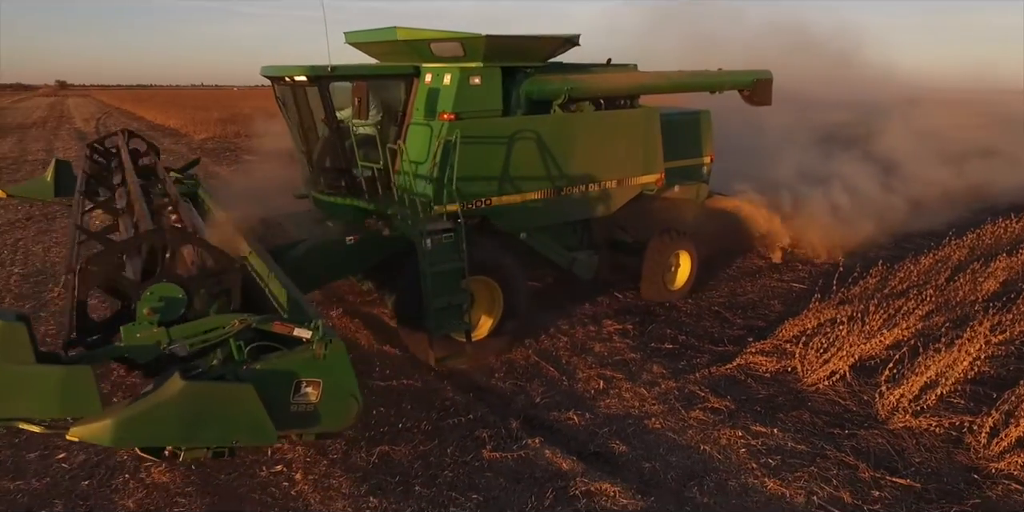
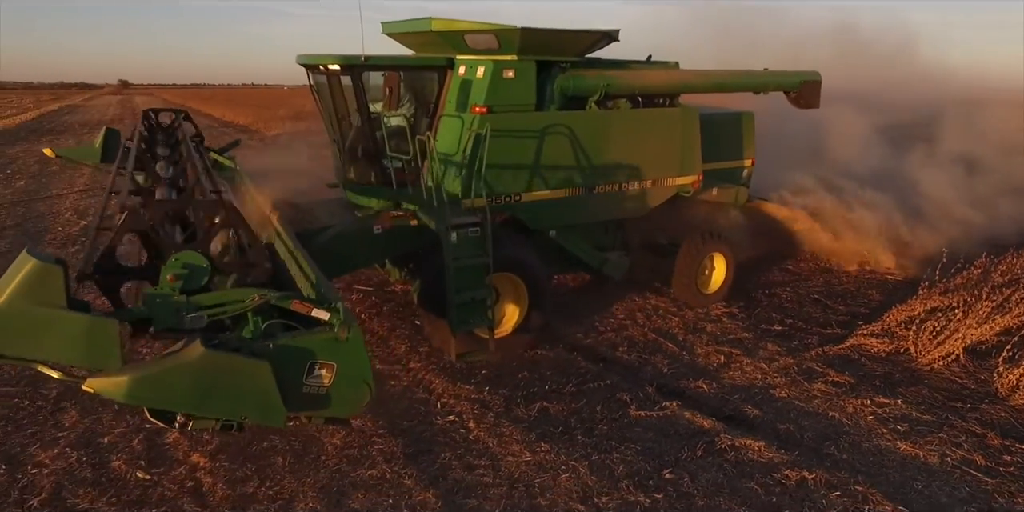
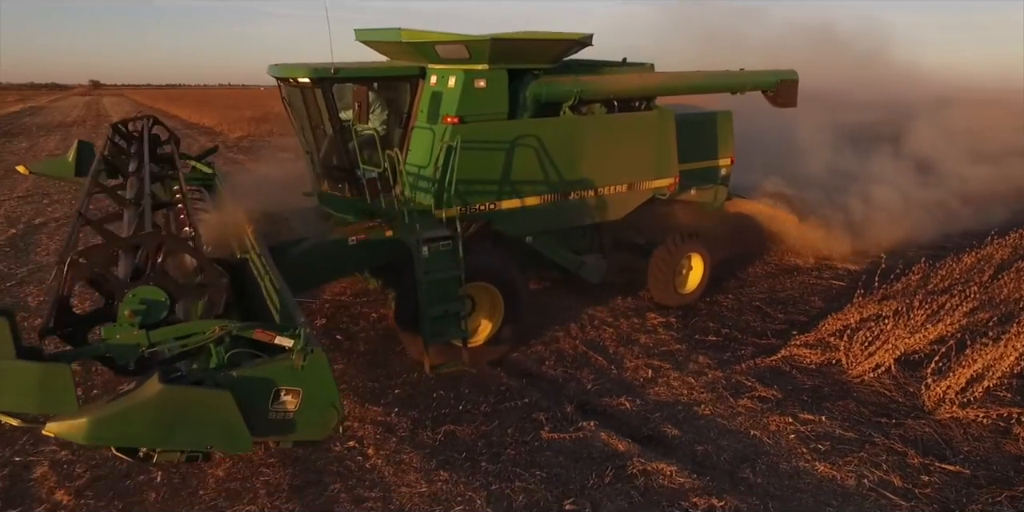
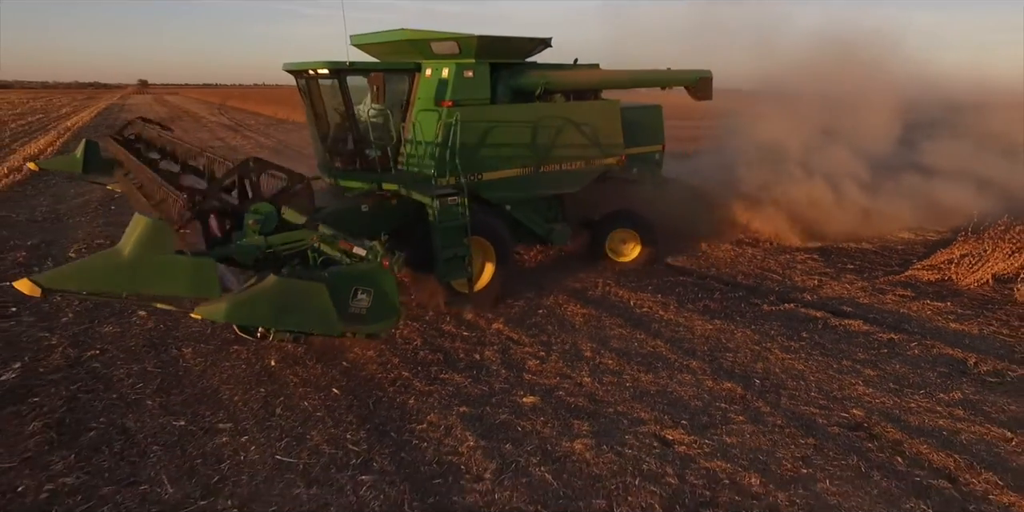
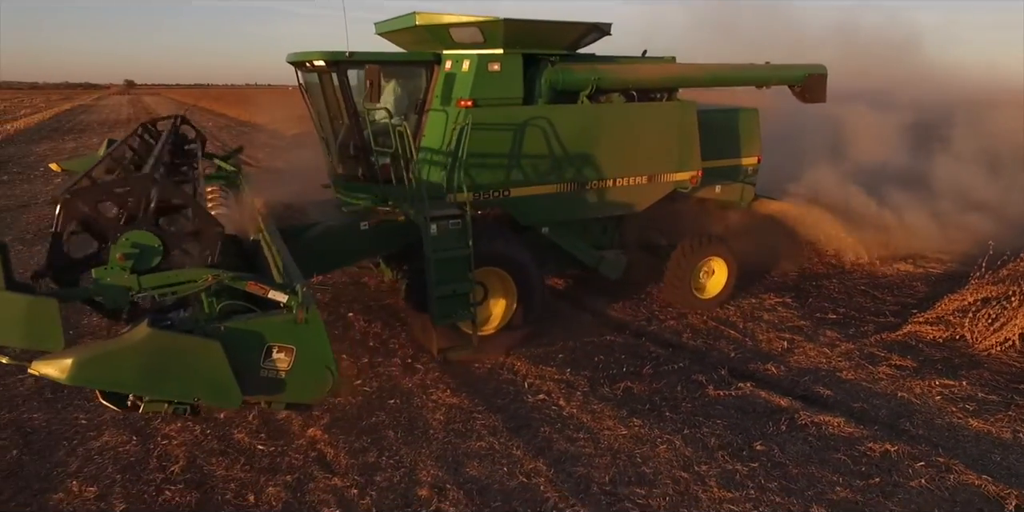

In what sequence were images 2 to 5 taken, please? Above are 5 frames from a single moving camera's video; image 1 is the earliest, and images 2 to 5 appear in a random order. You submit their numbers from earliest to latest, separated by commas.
3, 2, 5, 4
